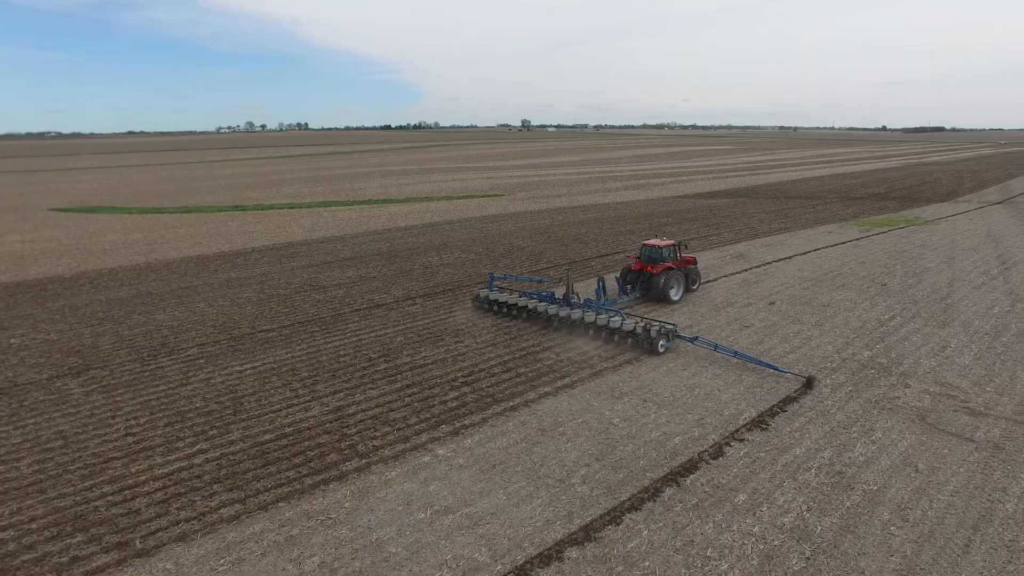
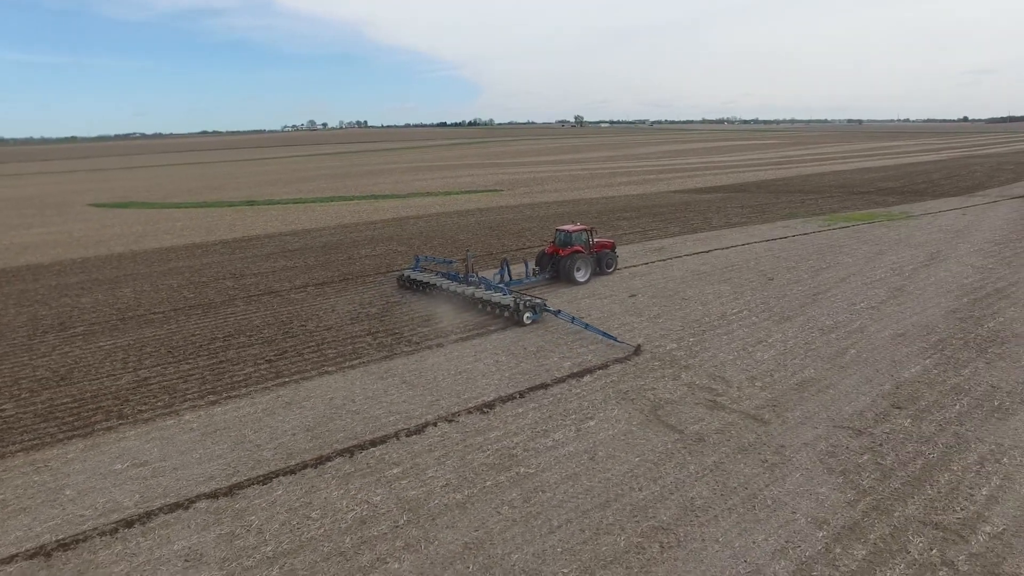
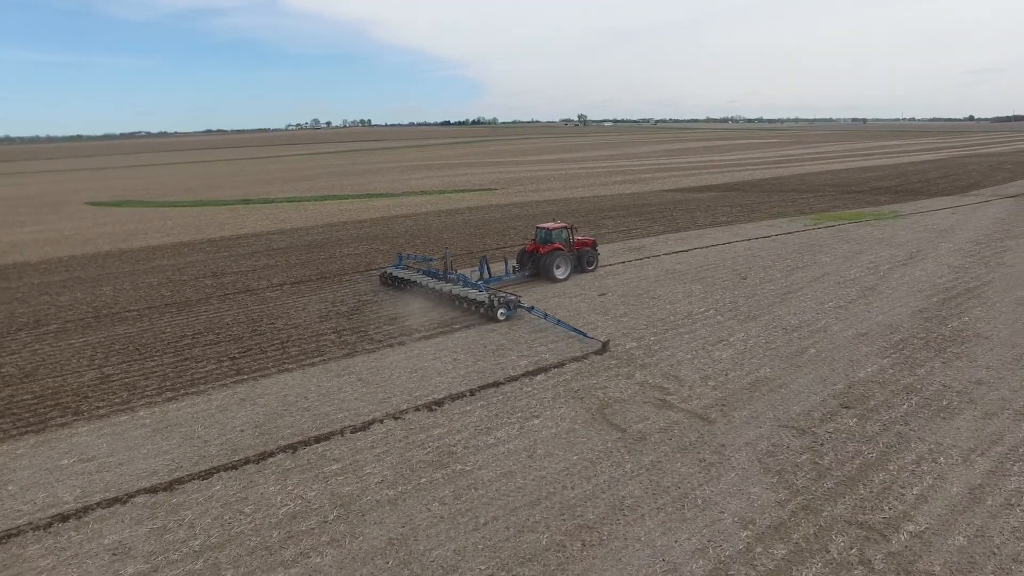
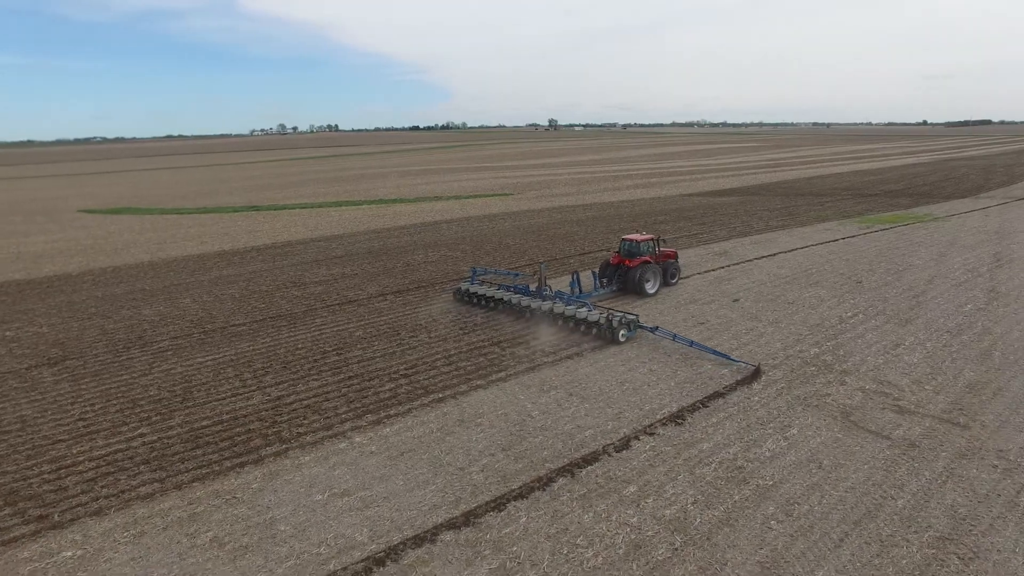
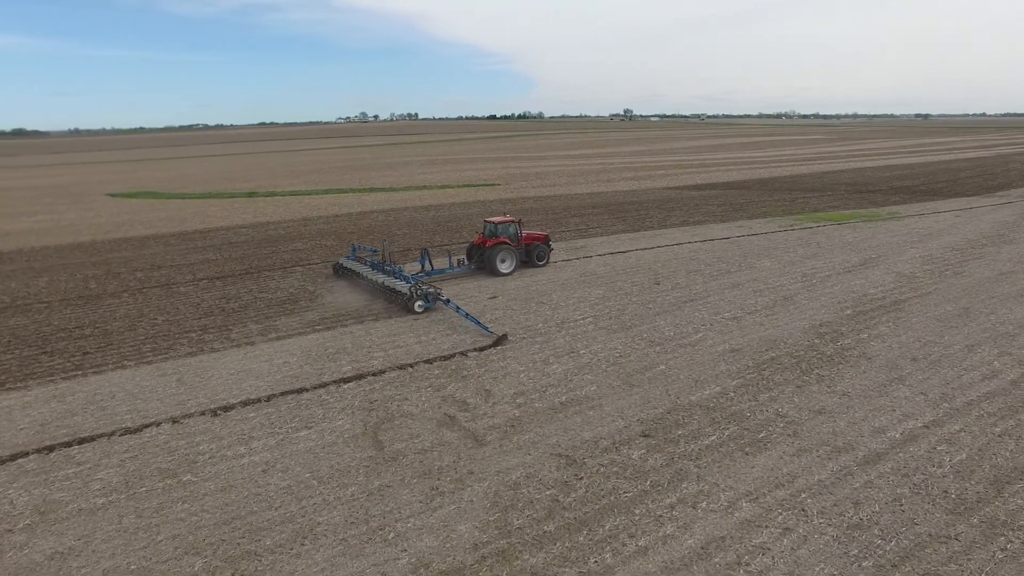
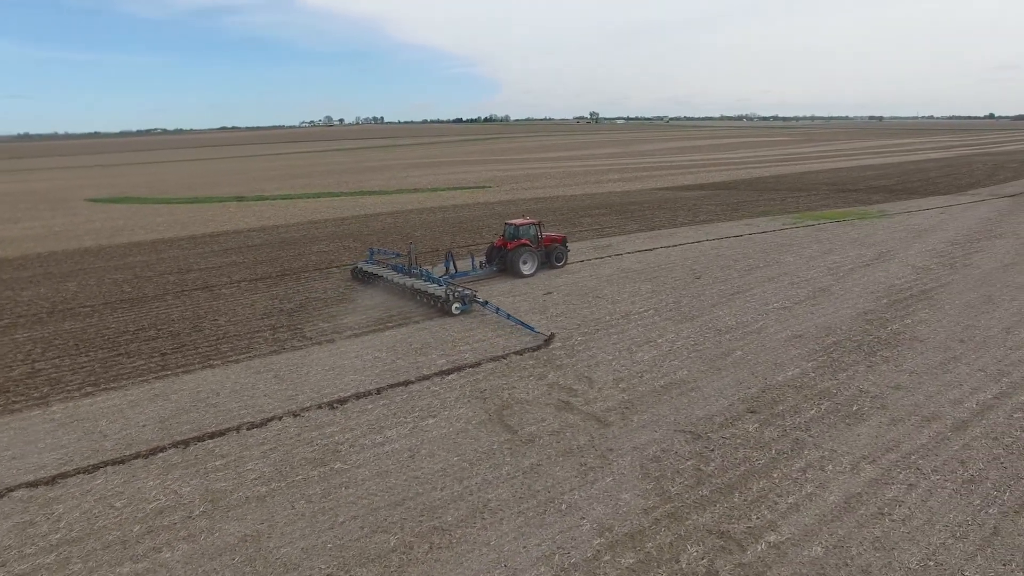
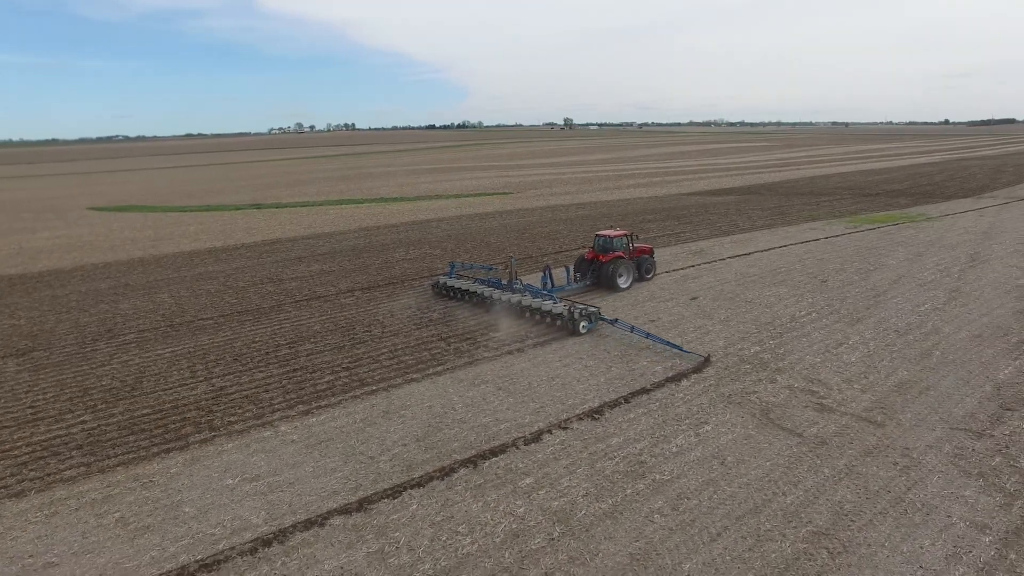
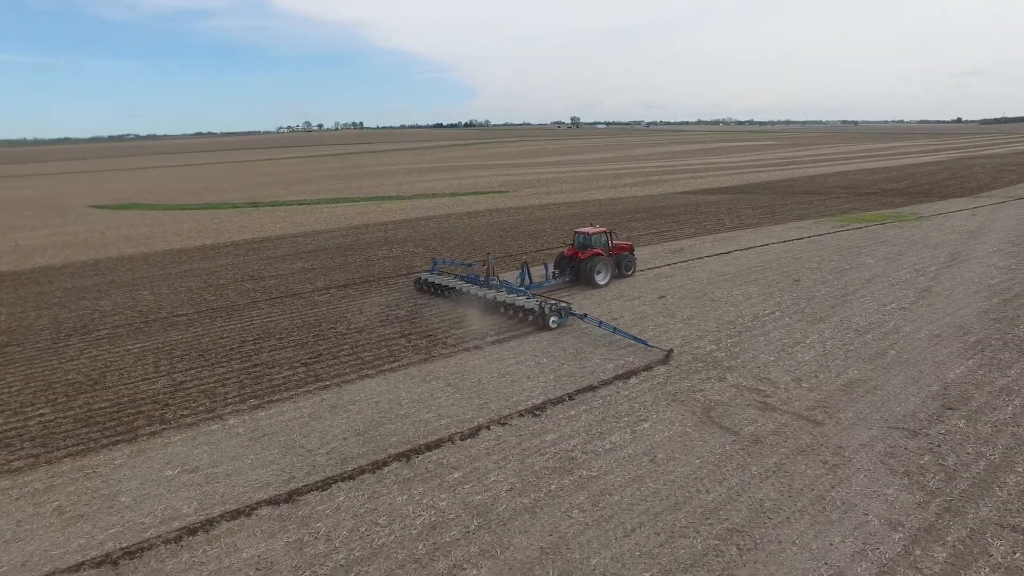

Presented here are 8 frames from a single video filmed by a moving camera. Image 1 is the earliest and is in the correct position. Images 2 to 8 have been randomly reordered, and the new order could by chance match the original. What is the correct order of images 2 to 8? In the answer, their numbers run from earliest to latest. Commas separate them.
4, 7, 8, 2, 3, 6, 5
